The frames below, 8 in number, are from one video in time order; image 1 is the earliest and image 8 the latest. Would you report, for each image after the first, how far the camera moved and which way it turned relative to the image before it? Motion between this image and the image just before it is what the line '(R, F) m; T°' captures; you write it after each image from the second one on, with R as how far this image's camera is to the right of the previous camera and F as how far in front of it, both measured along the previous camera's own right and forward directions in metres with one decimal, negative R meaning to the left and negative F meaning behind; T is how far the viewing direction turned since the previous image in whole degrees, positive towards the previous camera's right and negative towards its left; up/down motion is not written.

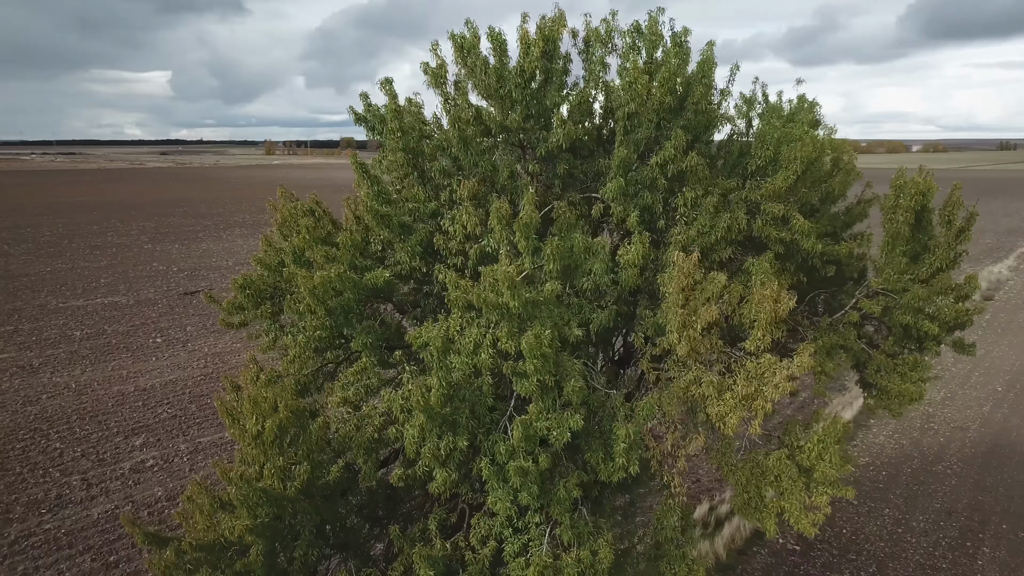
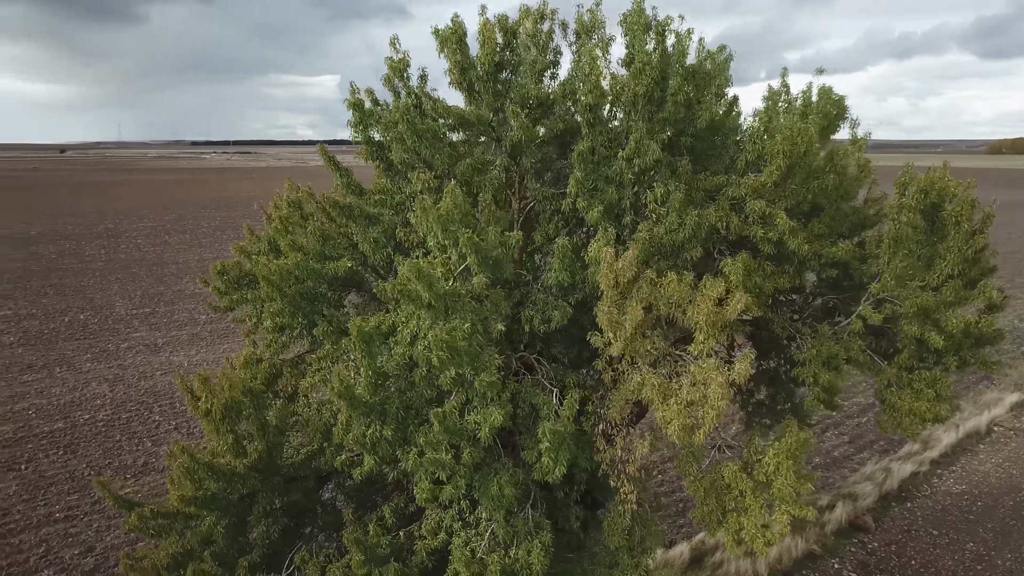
(+2.1, +0.3) m; -10°
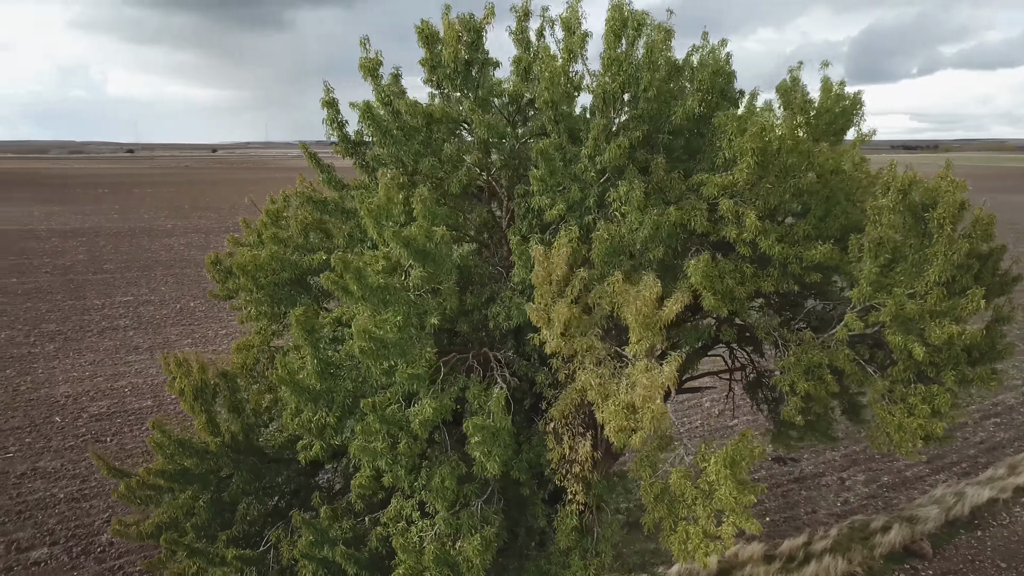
(+1.9, +0.1) m; -9°
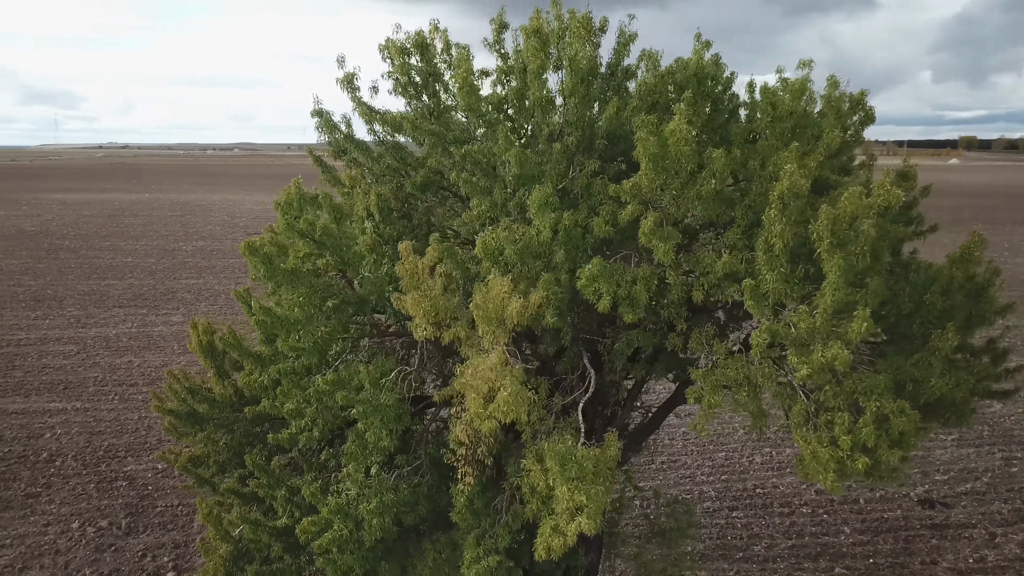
(+4.3, +0.1) m; -20°
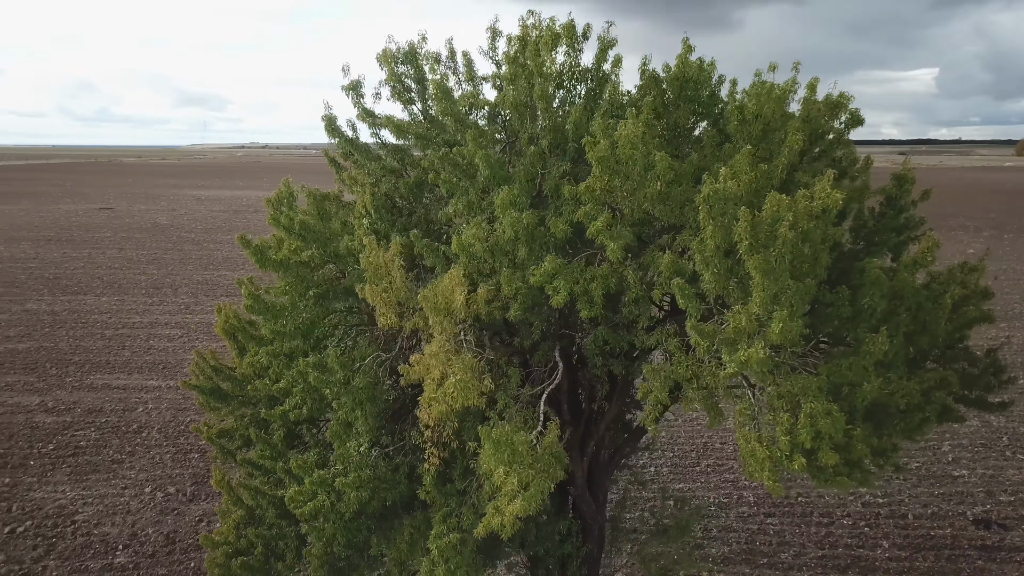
(+1.9, -0.4) m; -8°
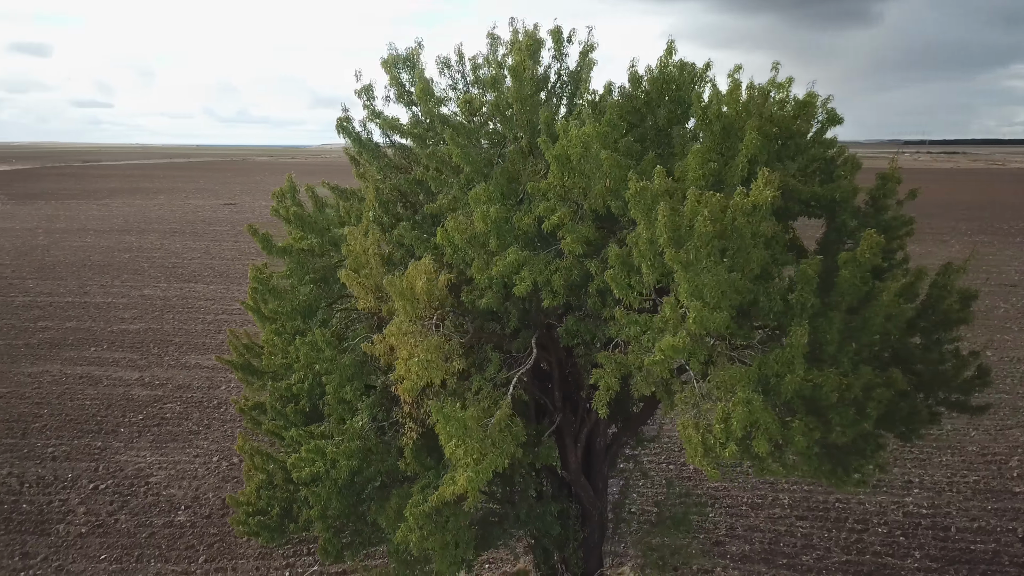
(+1.8, -0.6) m; -8°
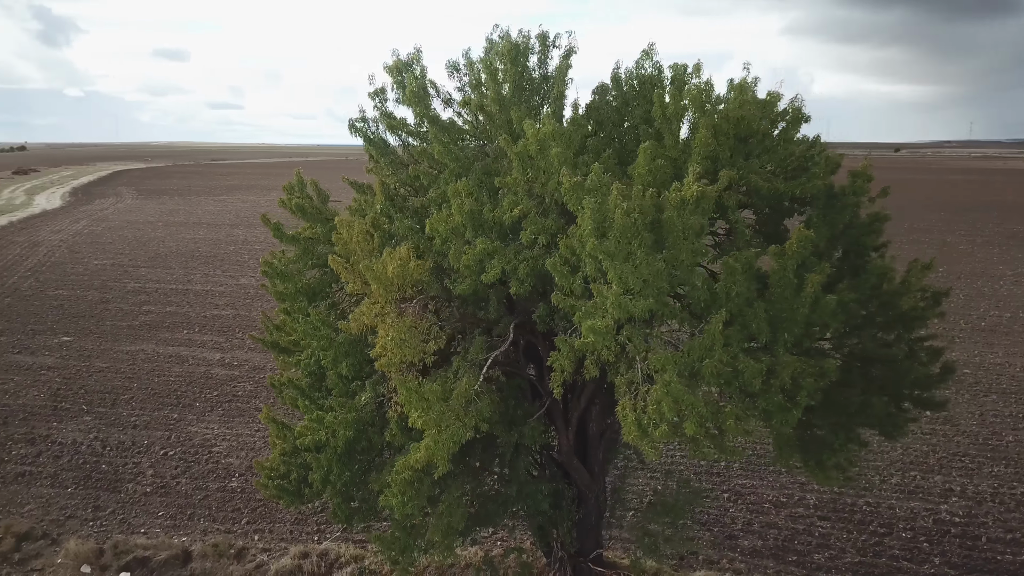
(+1.9, -0.7) m; -8°
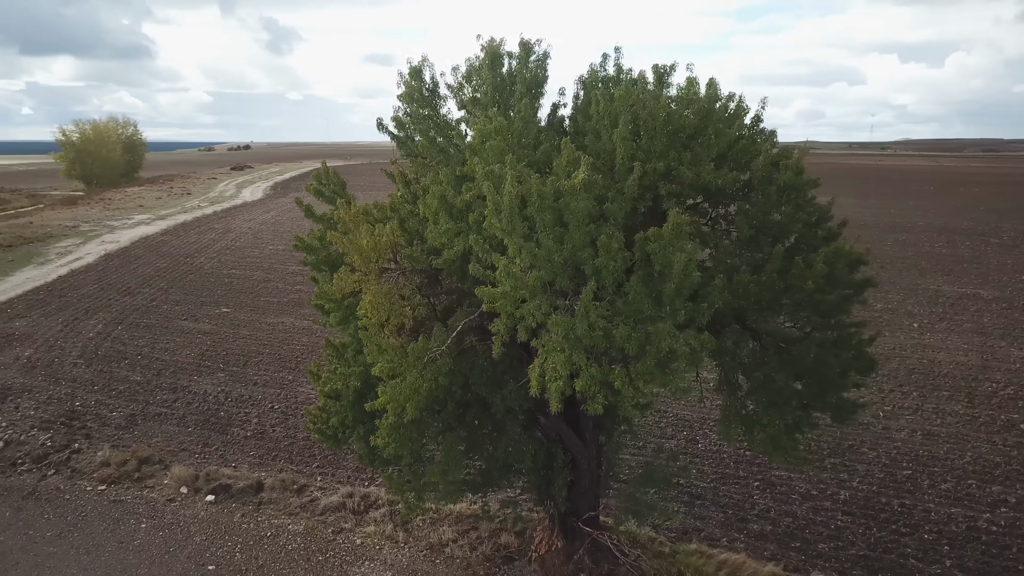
(+3.5, -1.3) m; -13°
